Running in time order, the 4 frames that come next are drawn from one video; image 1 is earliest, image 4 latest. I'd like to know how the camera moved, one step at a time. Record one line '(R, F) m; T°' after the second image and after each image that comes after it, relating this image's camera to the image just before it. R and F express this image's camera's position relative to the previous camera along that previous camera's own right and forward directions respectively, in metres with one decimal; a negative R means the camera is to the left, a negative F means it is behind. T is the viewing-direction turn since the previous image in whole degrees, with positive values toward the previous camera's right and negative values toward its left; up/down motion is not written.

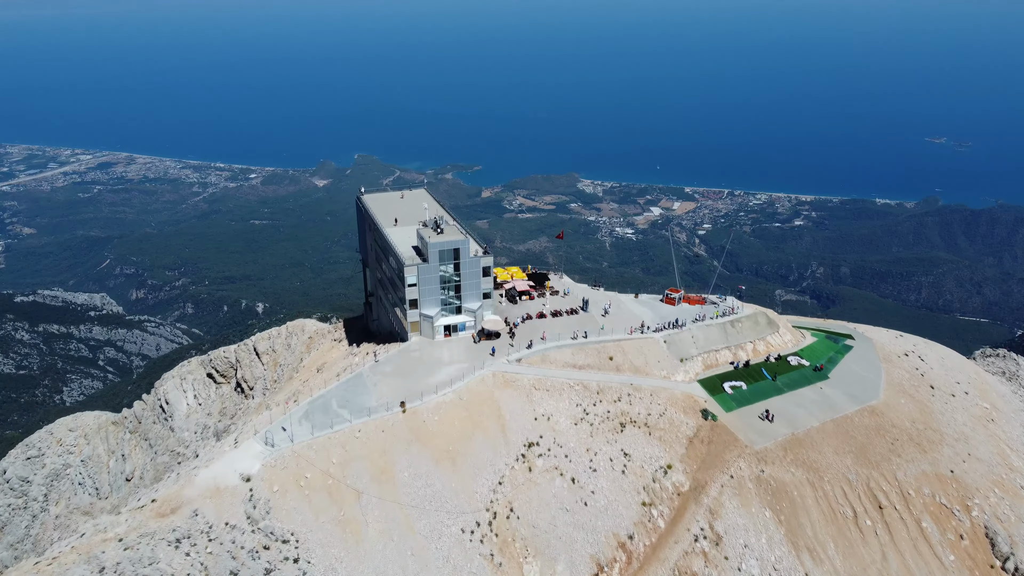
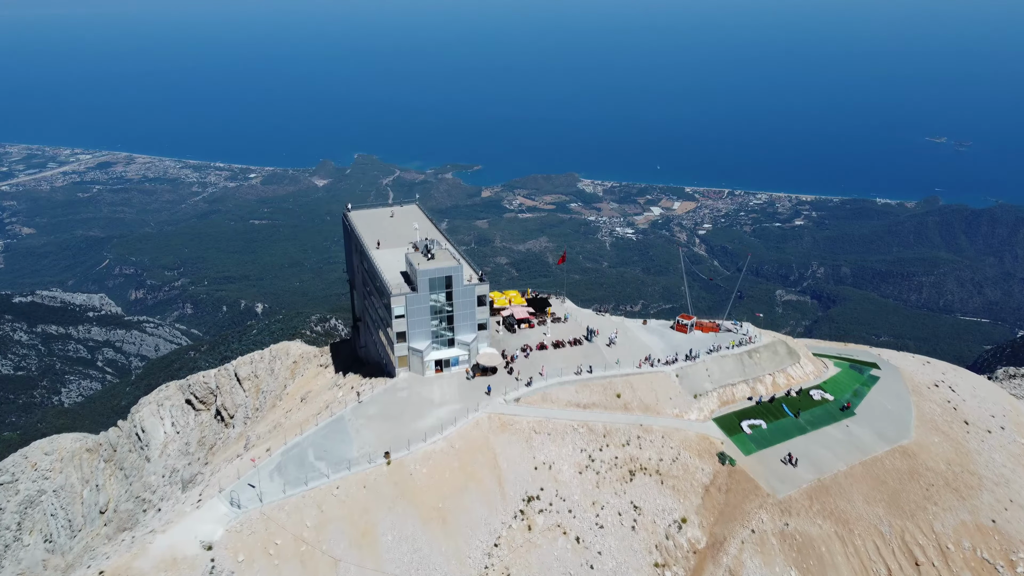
(+0.1, +3.2) m; 0°
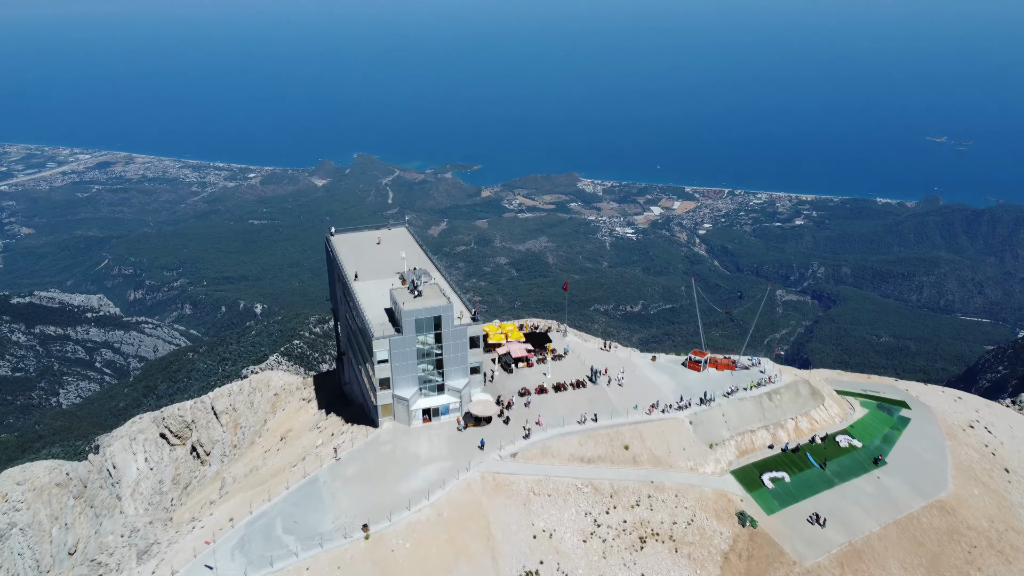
(+0.2, +3.2) m; 0°
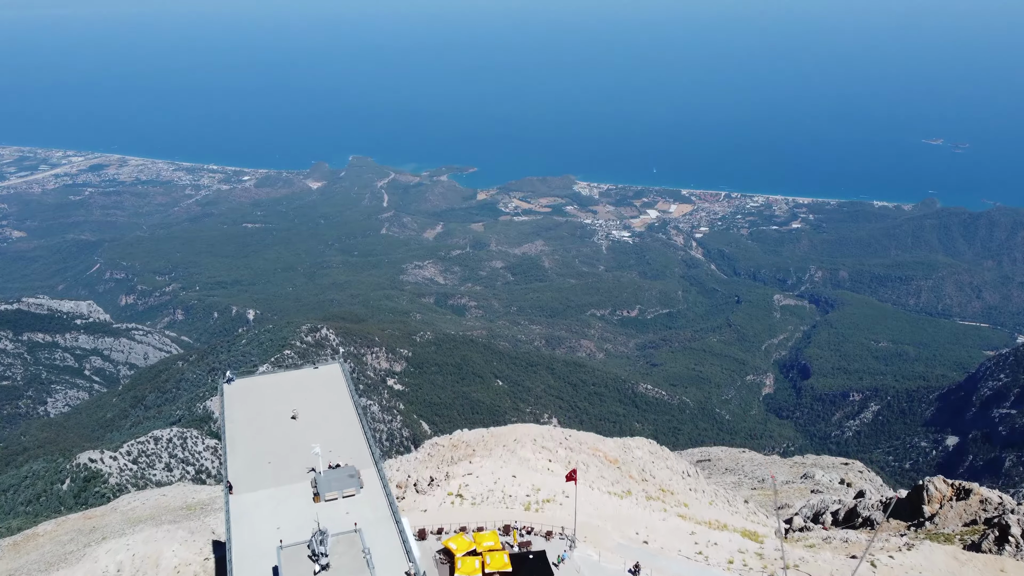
(+0.6, +12.3) m; 0°
